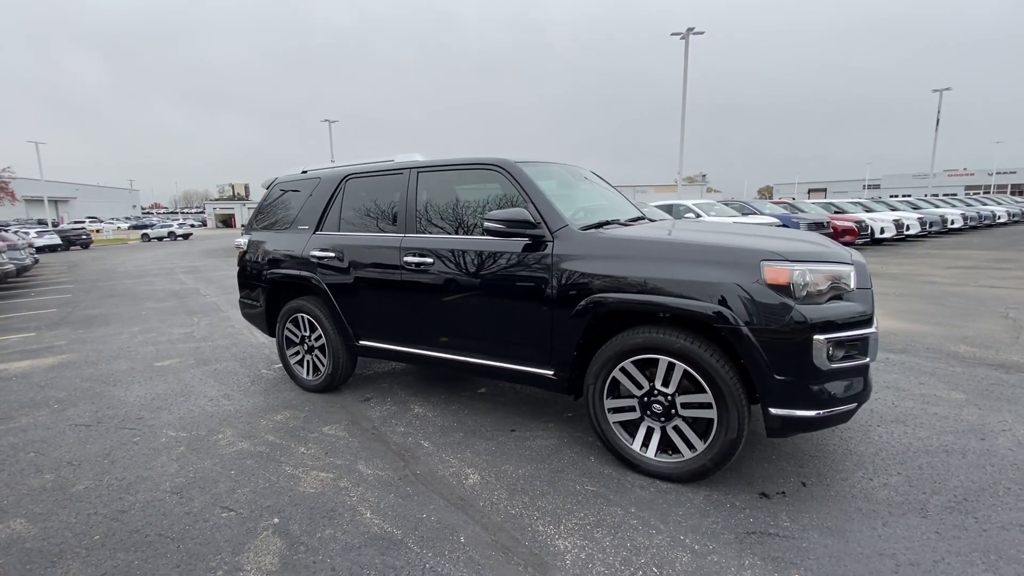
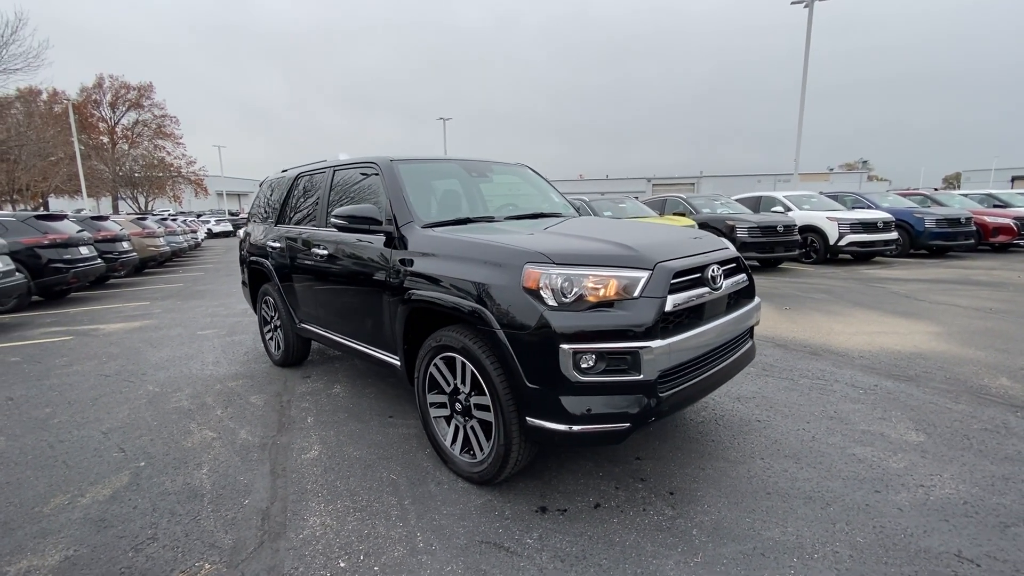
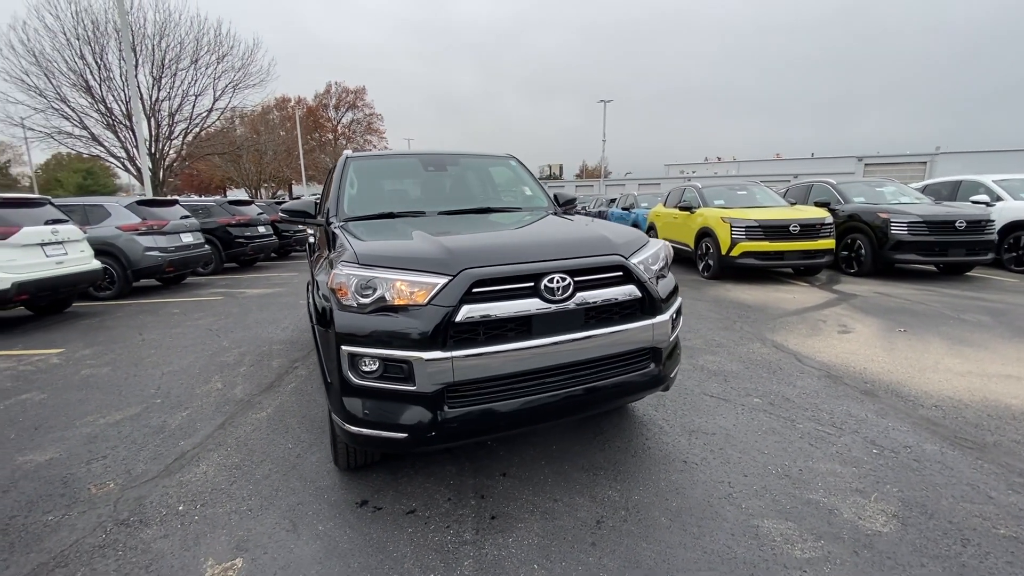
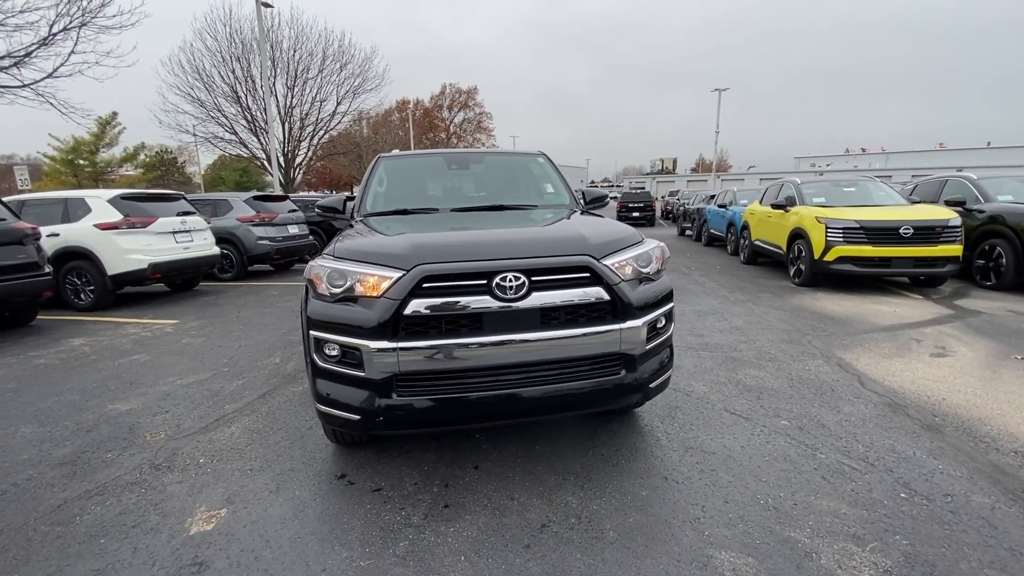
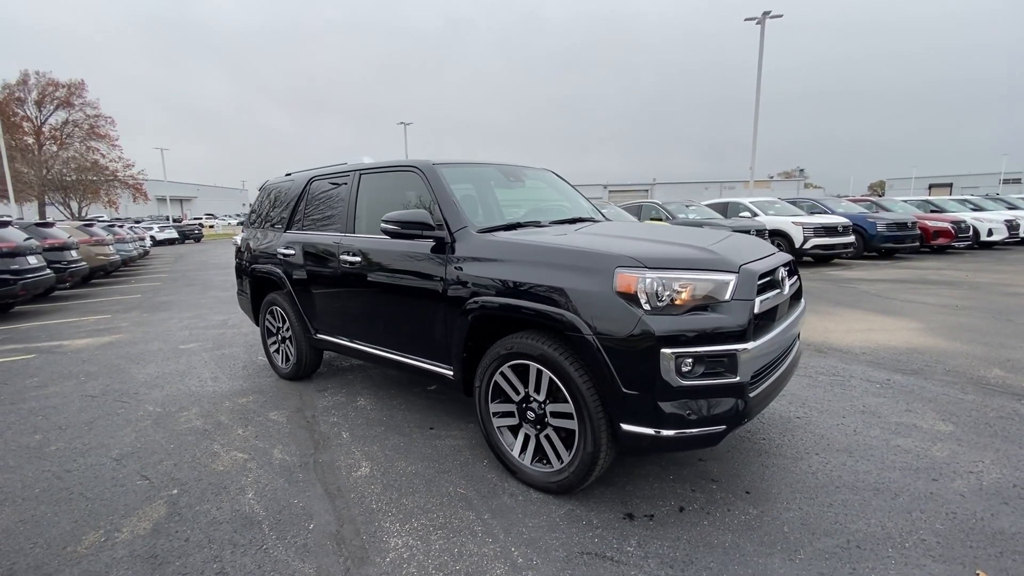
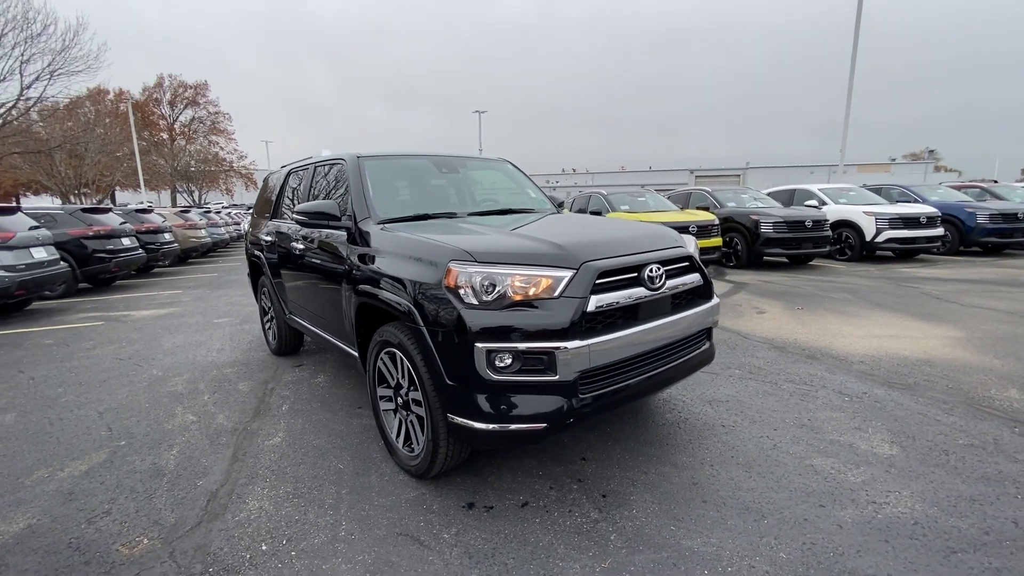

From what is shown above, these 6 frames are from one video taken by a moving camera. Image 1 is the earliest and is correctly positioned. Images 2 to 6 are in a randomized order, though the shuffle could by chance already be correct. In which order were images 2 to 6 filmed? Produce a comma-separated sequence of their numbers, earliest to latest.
5, 2, 6, 3, 4
